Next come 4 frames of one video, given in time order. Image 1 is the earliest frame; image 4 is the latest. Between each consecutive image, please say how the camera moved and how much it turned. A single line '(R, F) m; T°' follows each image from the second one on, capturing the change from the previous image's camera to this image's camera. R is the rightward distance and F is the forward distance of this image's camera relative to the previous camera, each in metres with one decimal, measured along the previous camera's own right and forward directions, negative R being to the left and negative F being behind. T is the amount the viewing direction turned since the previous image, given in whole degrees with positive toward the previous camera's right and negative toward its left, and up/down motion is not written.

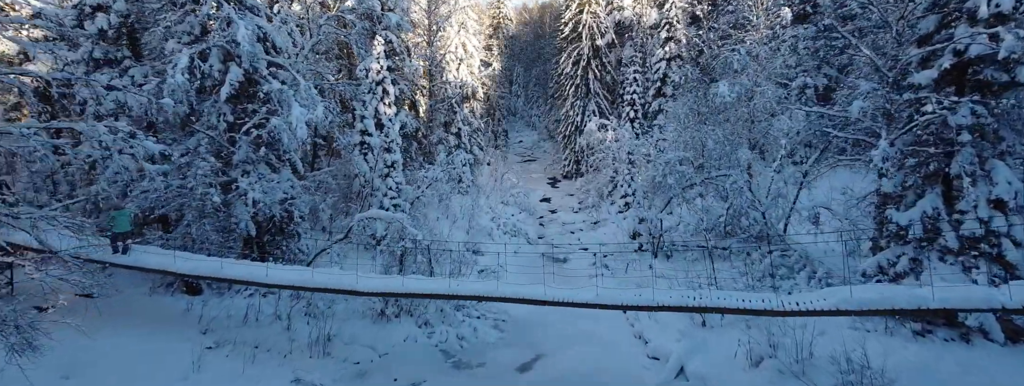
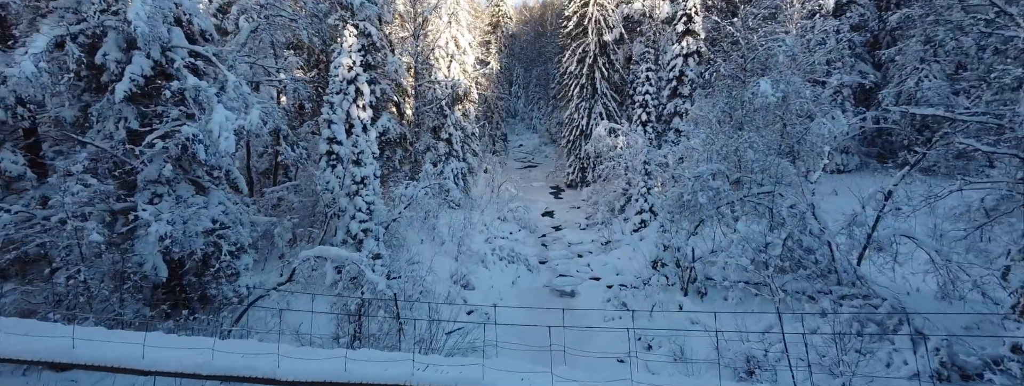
(+0.1, +2.7) m; 0°
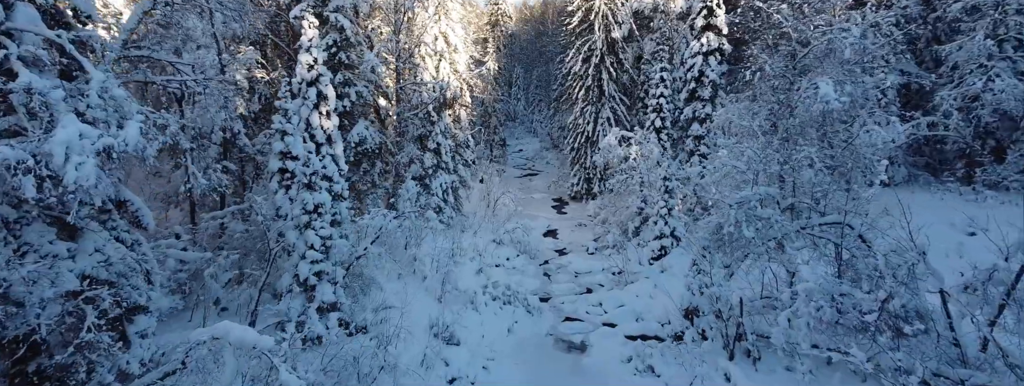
(+0.1, +2.6) m; 0°
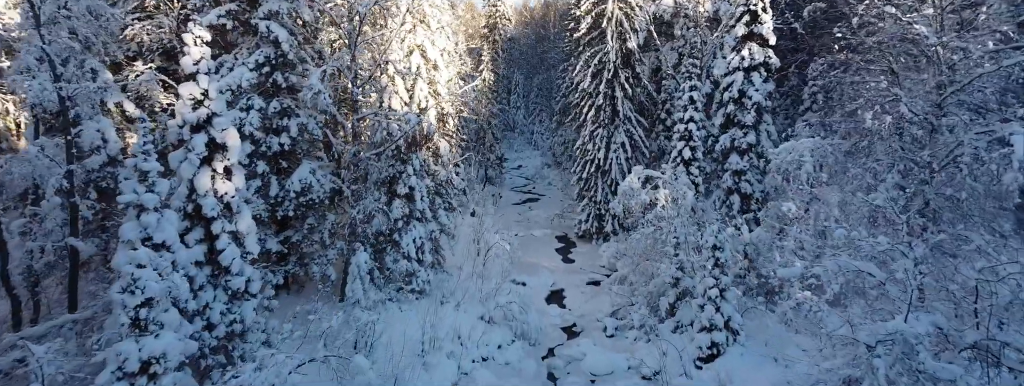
(+0.2, +4.1) m; 0°
